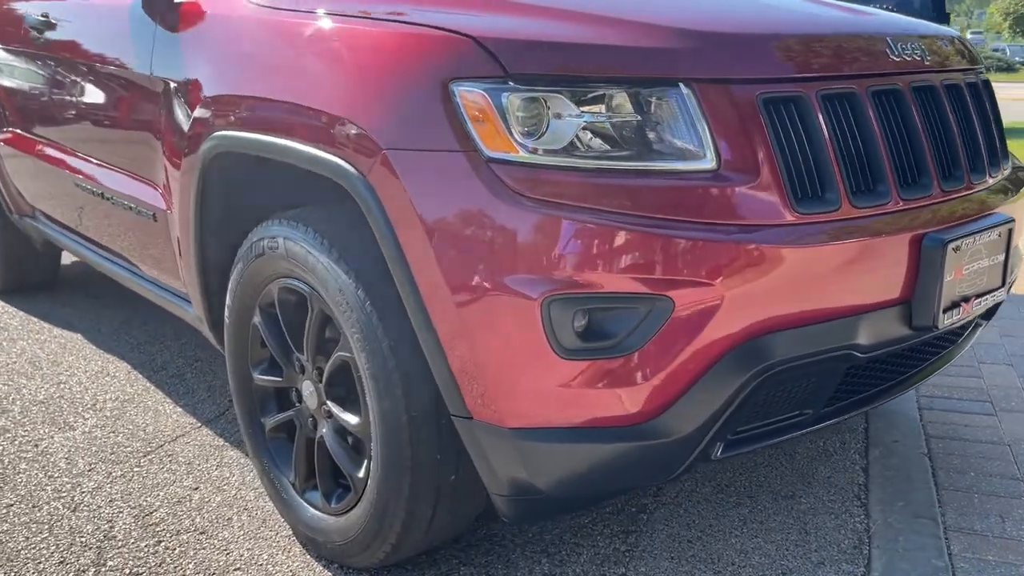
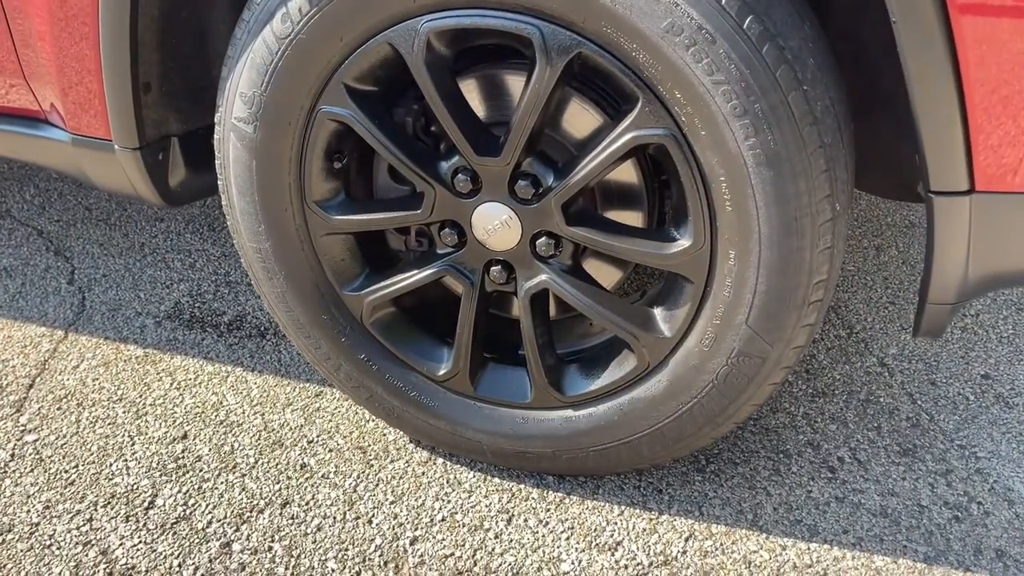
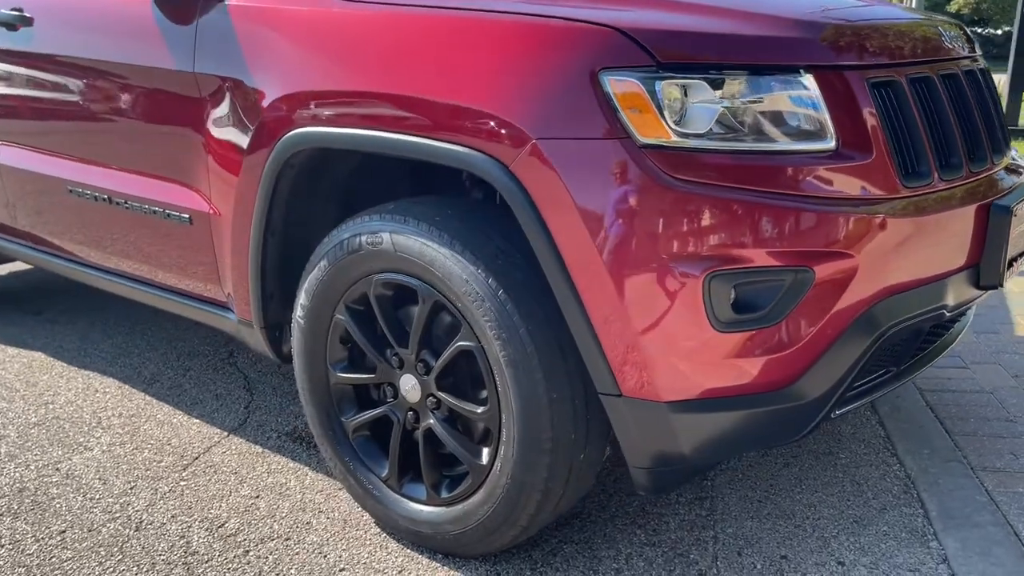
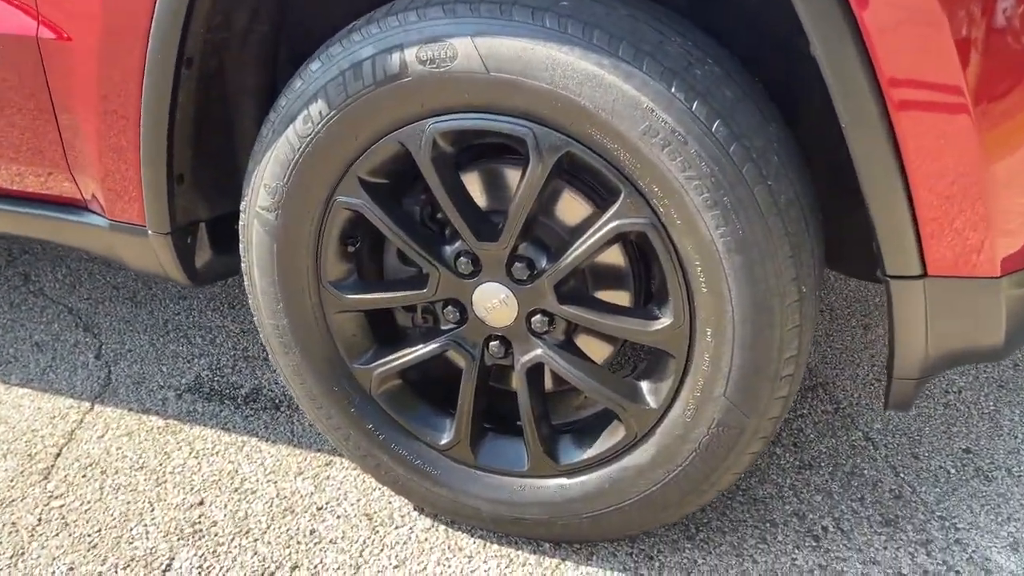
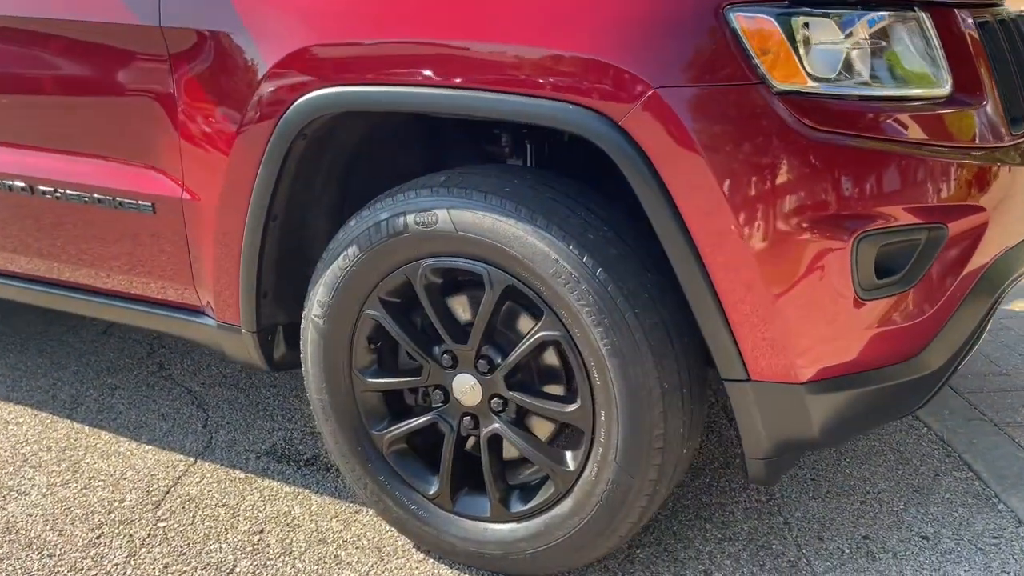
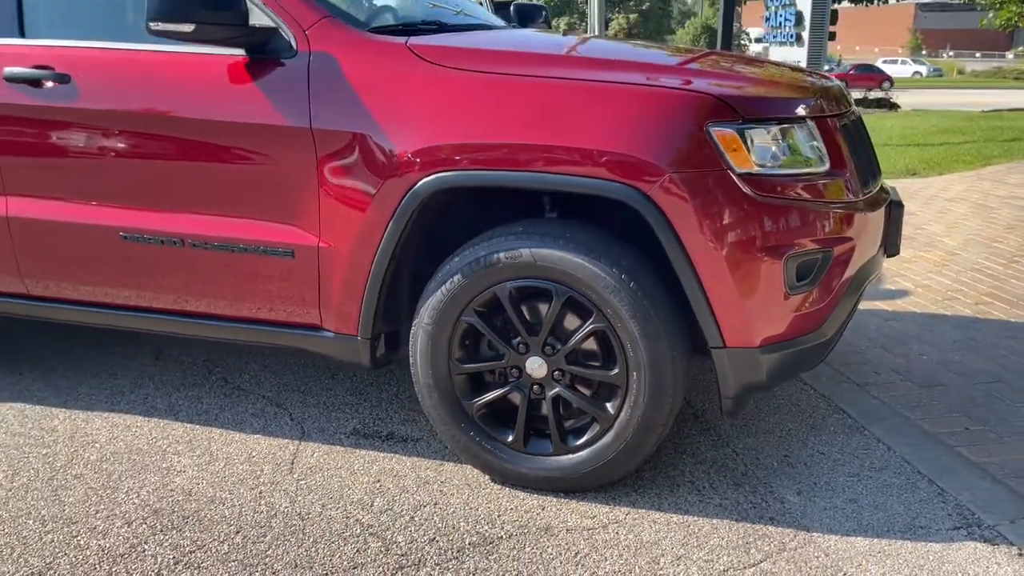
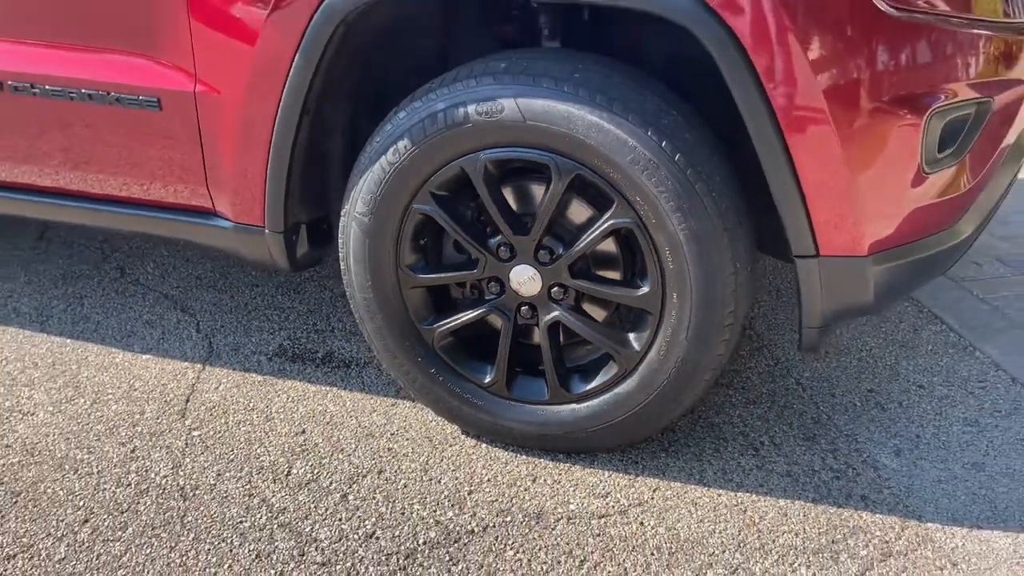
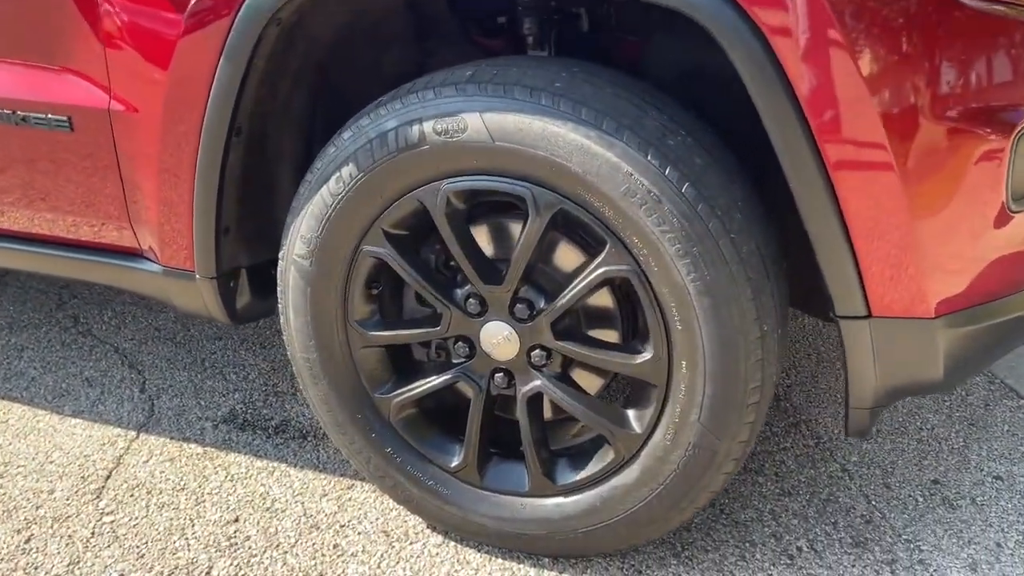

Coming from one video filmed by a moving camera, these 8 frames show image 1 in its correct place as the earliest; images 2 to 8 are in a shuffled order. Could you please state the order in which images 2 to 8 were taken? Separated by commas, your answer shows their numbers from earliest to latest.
3, 5, 8, 4, 2, 7, 6
